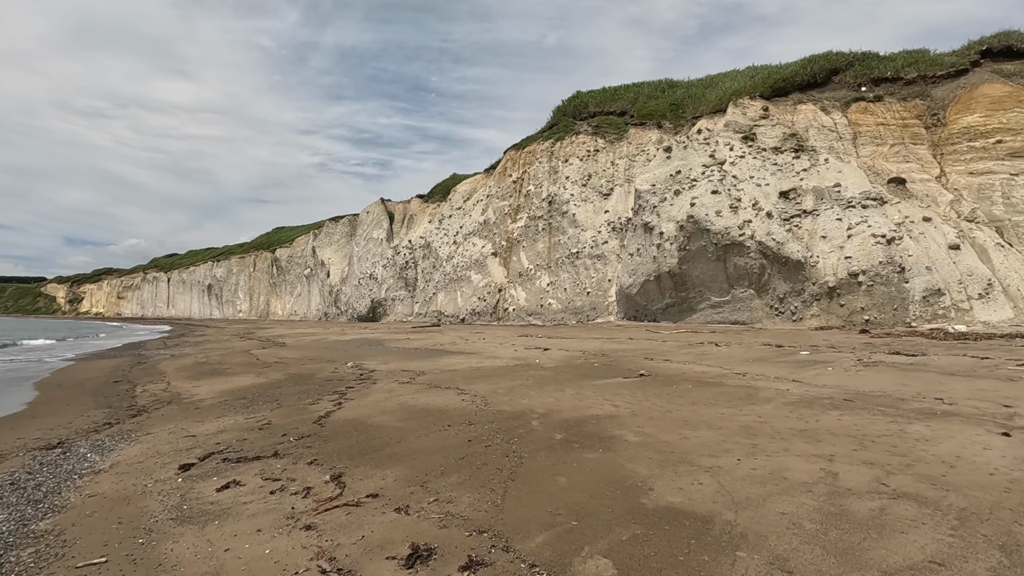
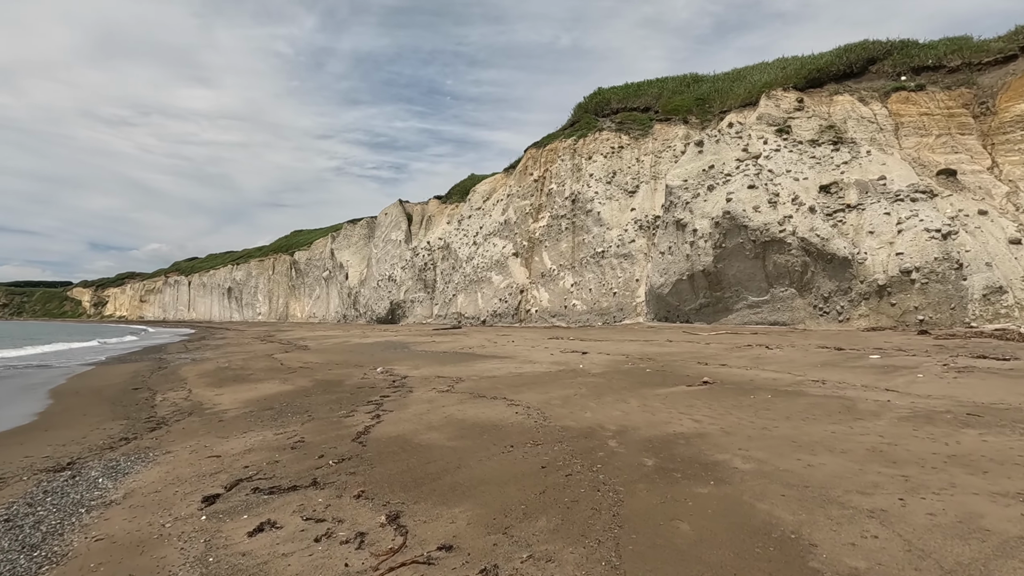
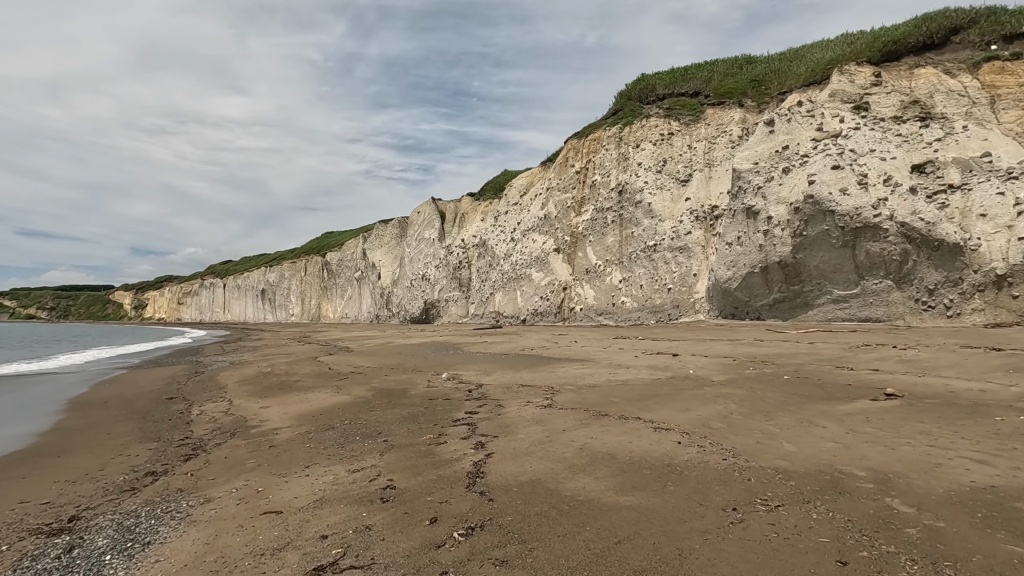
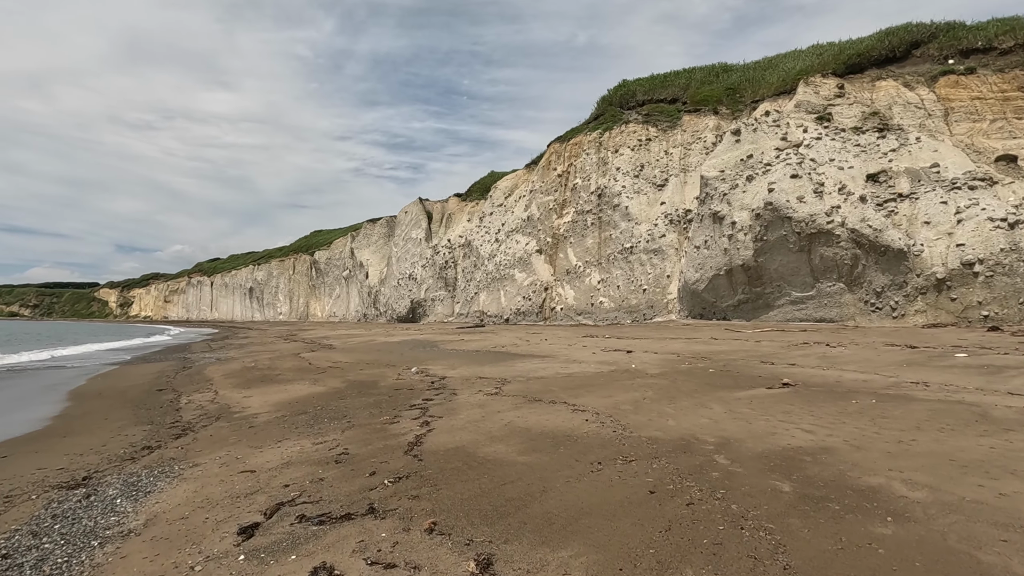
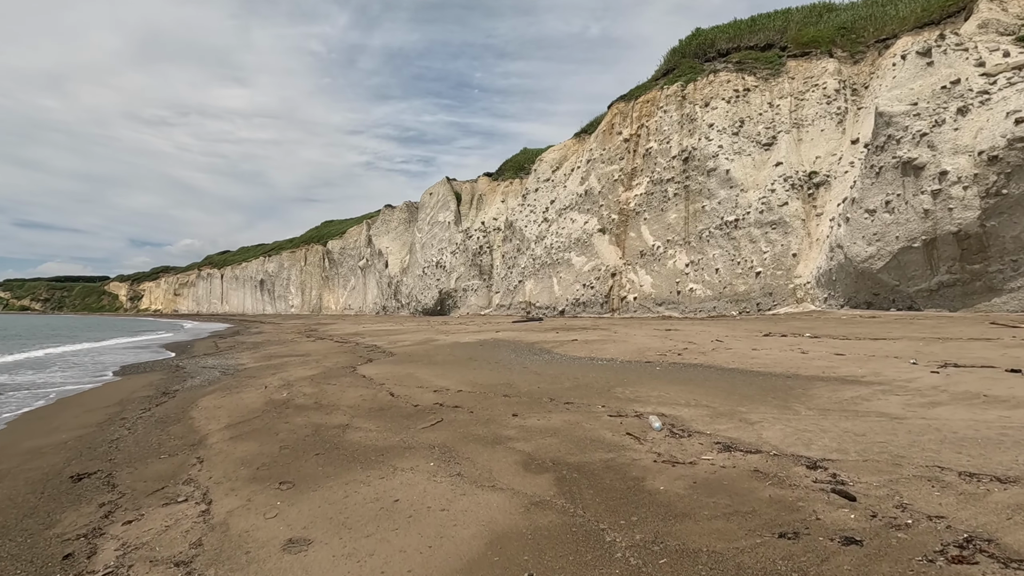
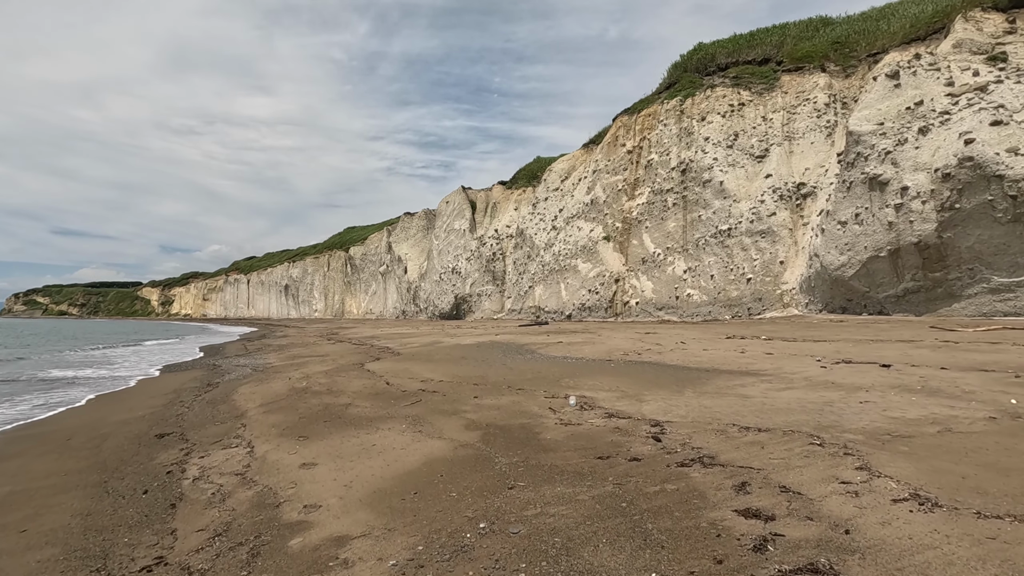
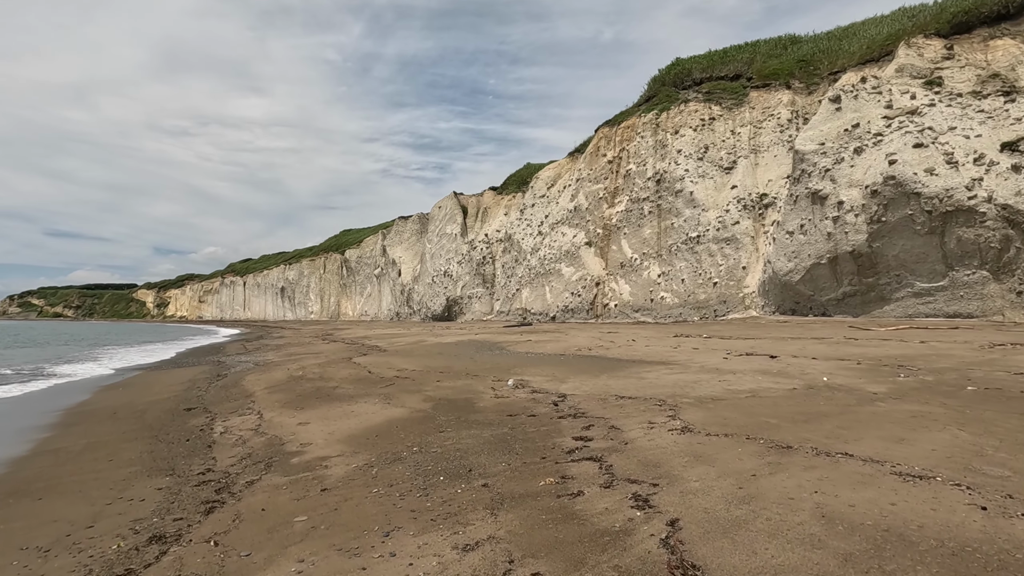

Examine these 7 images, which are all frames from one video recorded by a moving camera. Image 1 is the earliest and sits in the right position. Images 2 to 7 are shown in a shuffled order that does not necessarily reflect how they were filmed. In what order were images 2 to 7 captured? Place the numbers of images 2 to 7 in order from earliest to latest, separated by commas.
2, 4, 3, 7, 6, 5
